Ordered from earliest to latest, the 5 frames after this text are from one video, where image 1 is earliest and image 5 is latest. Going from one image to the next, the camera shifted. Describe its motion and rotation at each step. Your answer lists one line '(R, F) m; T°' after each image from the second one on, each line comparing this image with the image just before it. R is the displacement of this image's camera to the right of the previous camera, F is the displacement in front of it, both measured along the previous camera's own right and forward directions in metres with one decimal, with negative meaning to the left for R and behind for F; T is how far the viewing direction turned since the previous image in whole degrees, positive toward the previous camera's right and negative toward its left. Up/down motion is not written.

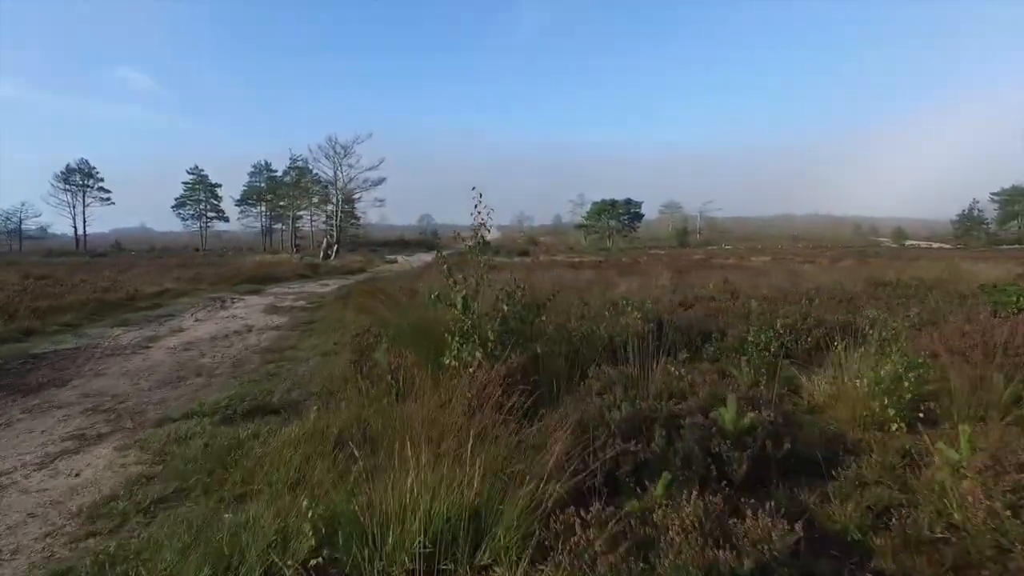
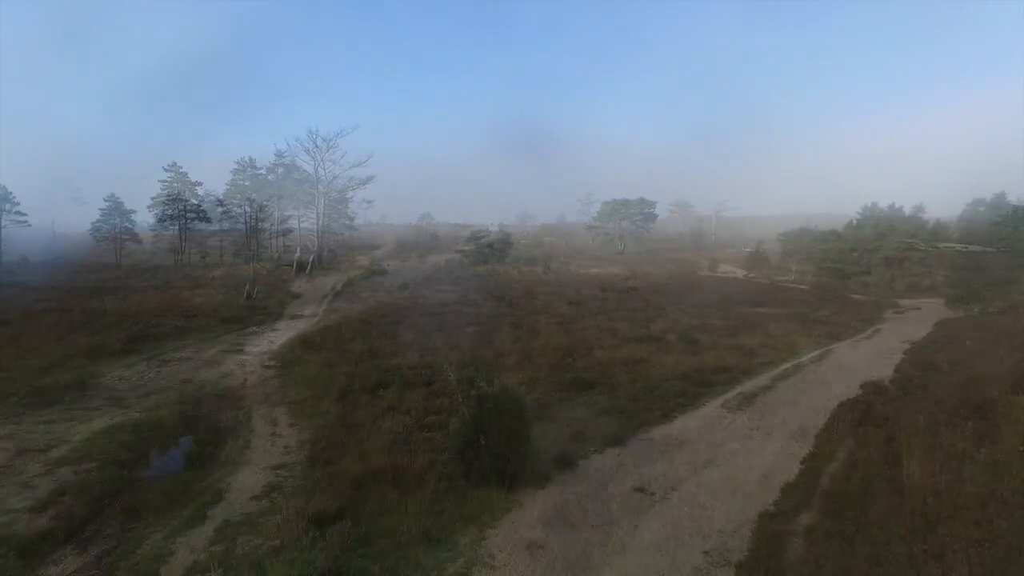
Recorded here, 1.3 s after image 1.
(-0.1, +1.2) m; 0°
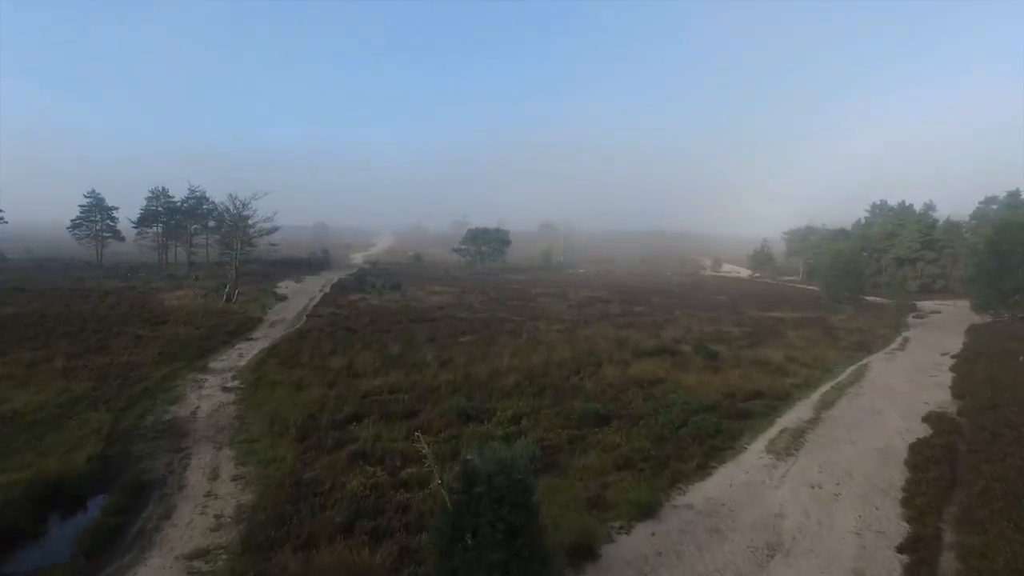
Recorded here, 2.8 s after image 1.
(0.0, +2.4) m; 0°
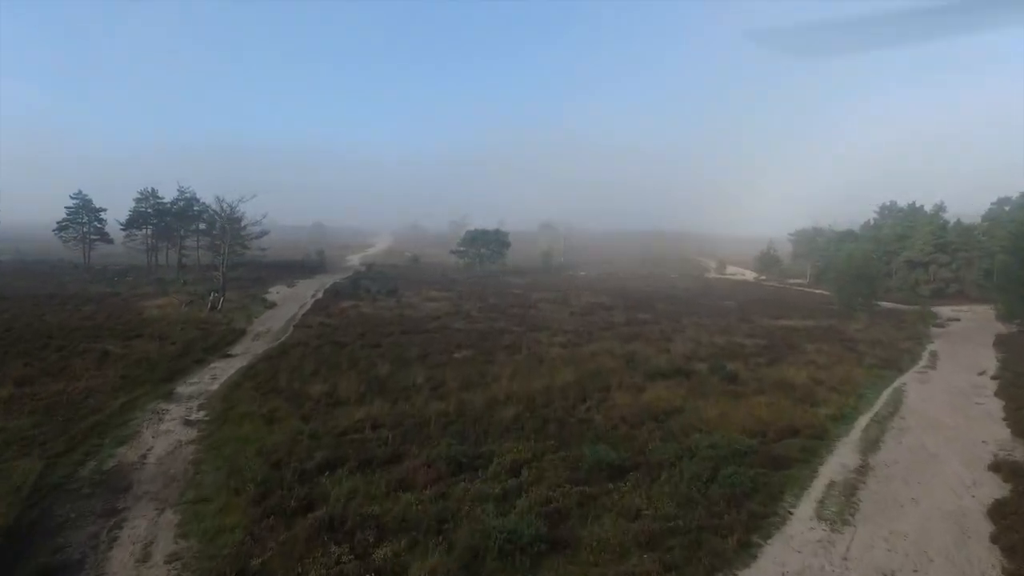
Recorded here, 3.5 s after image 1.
(0.0, +1.8) m; 0°
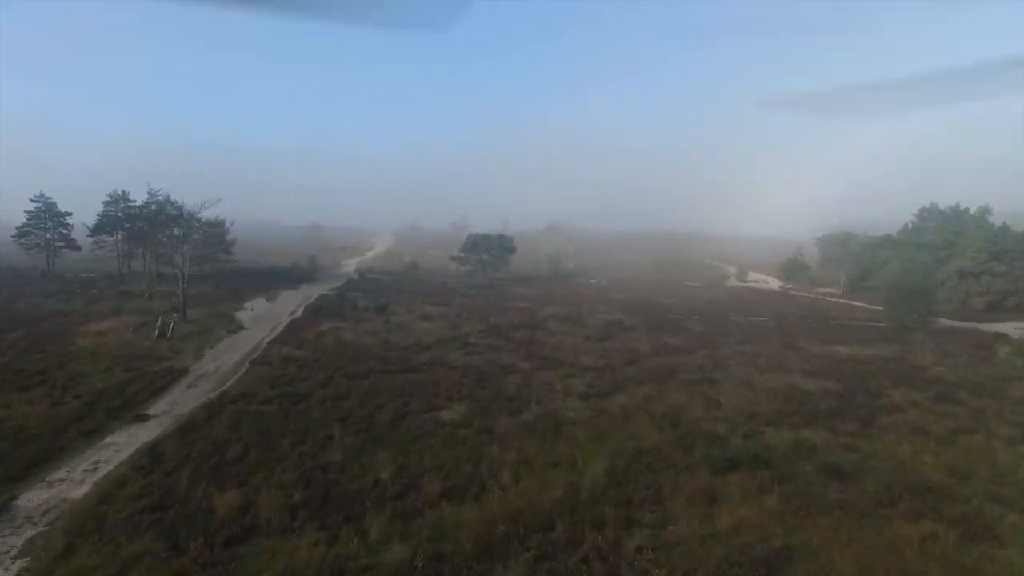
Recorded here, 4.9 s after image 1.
(0.0, +5.8) m; 0°
